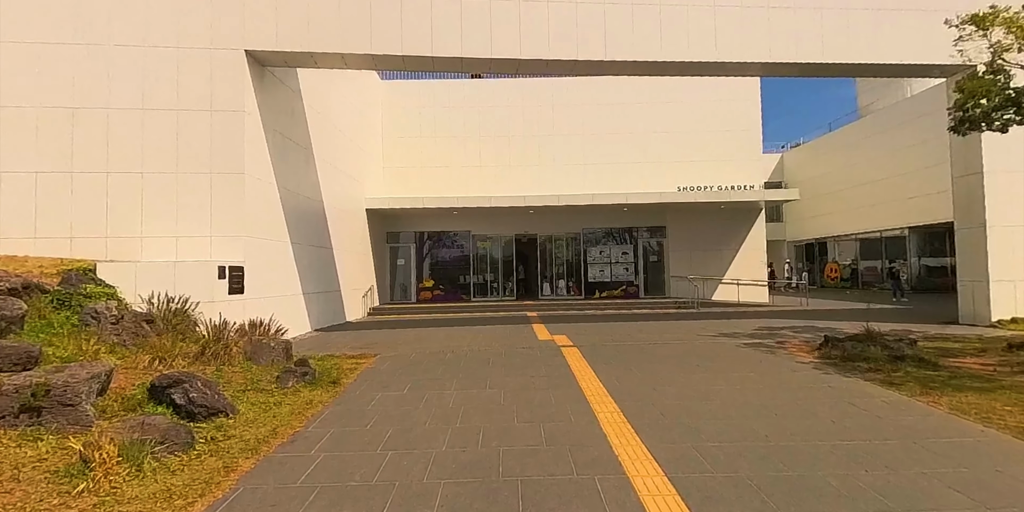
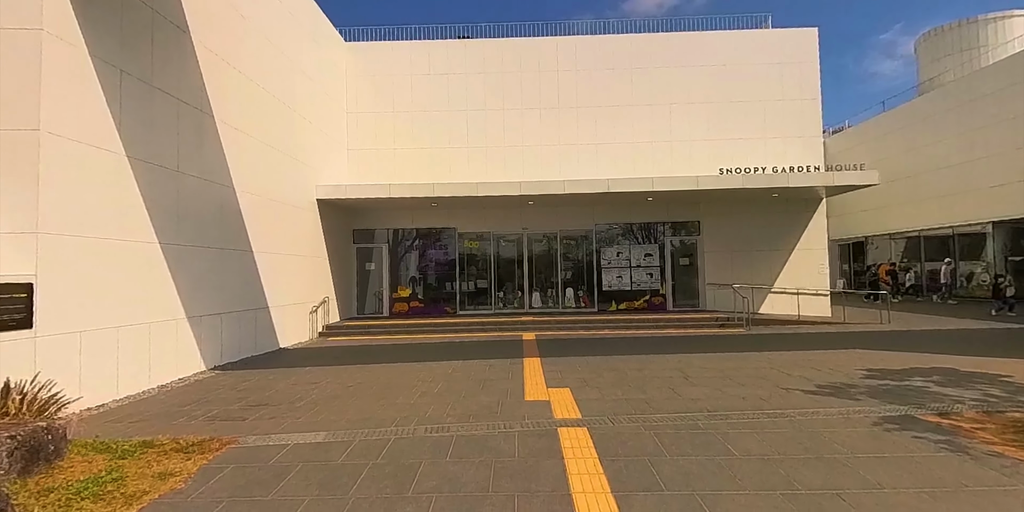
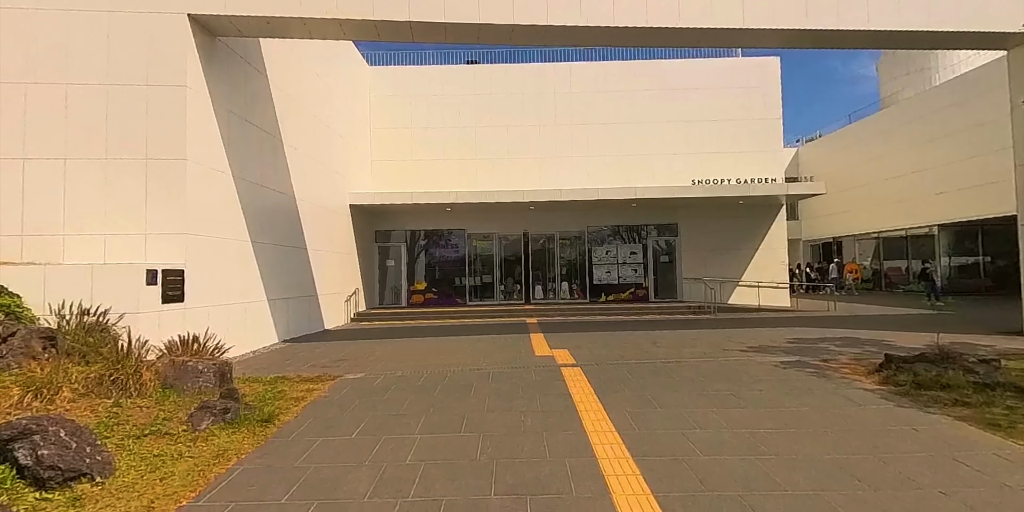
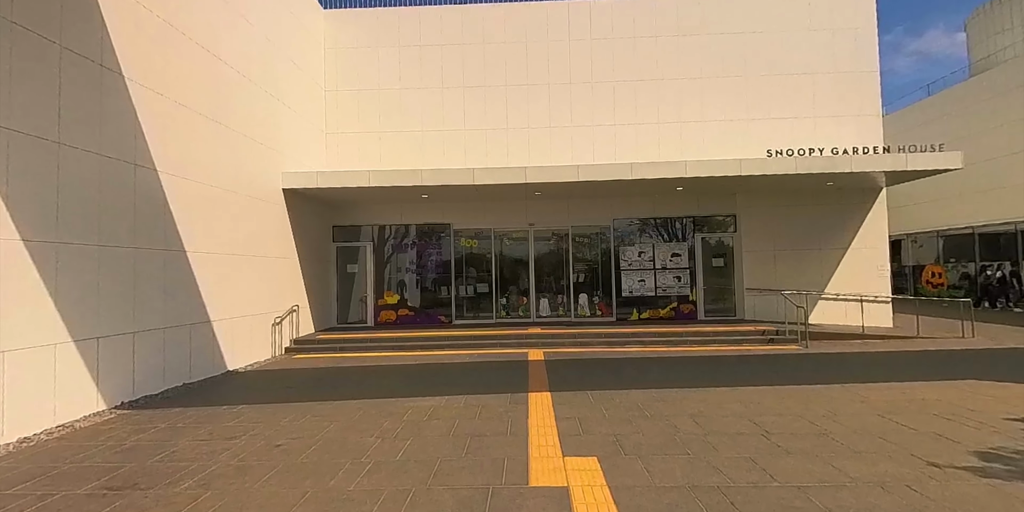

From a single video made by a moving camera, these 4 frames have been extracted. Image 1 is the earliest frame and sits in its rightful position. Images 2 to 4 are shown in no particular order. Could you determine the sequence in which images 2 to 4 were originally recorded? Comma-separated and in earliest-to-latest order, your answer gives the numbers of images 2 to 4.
3, 2, 4
